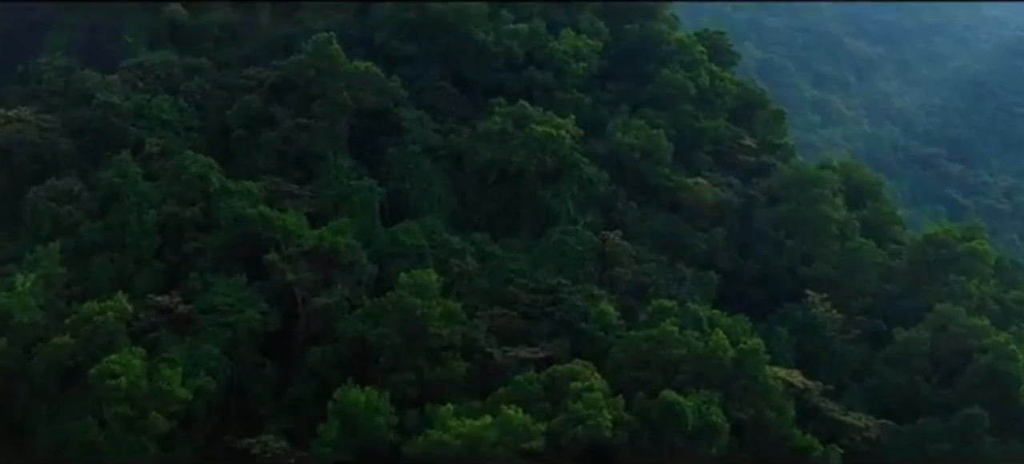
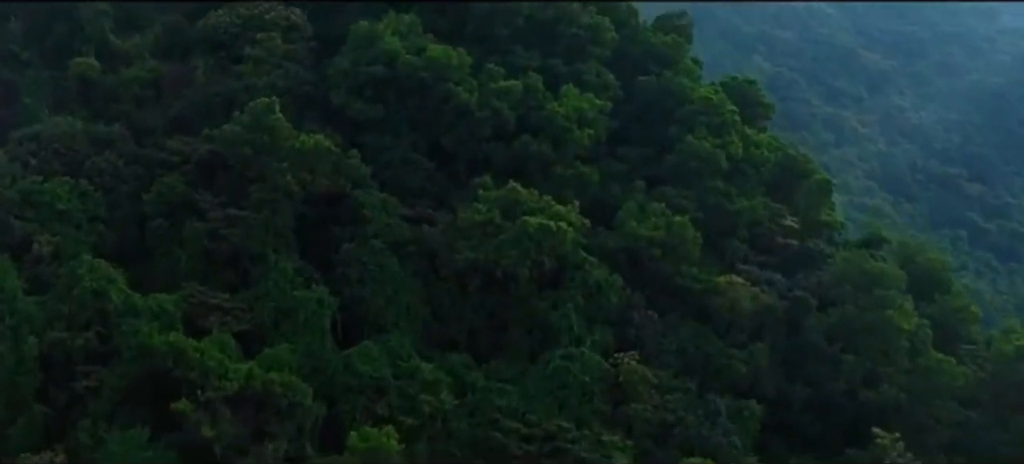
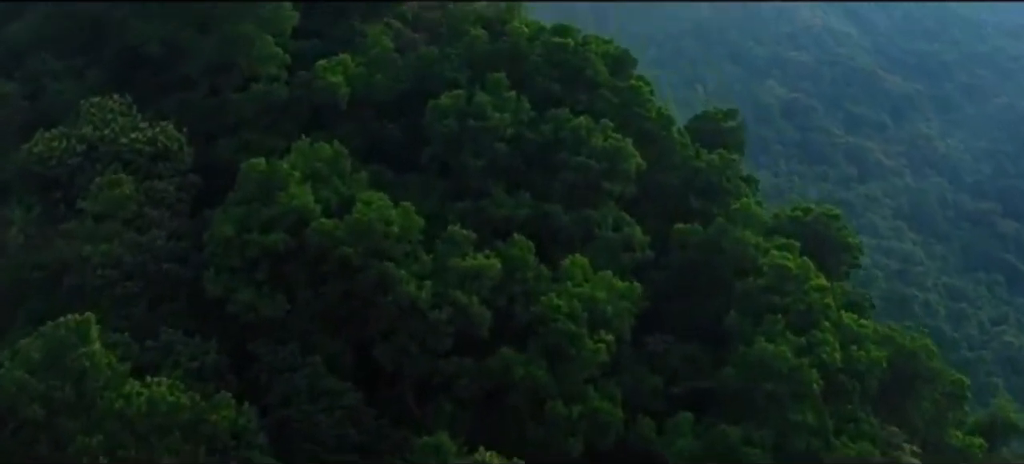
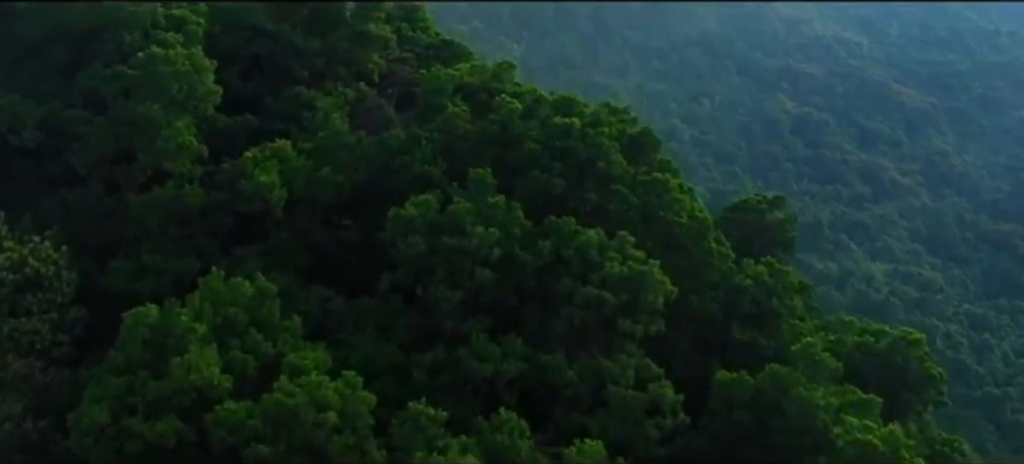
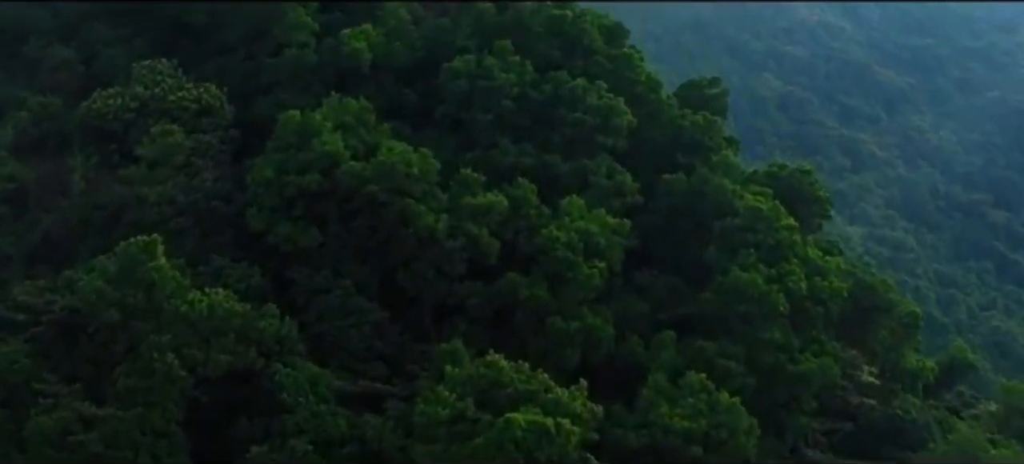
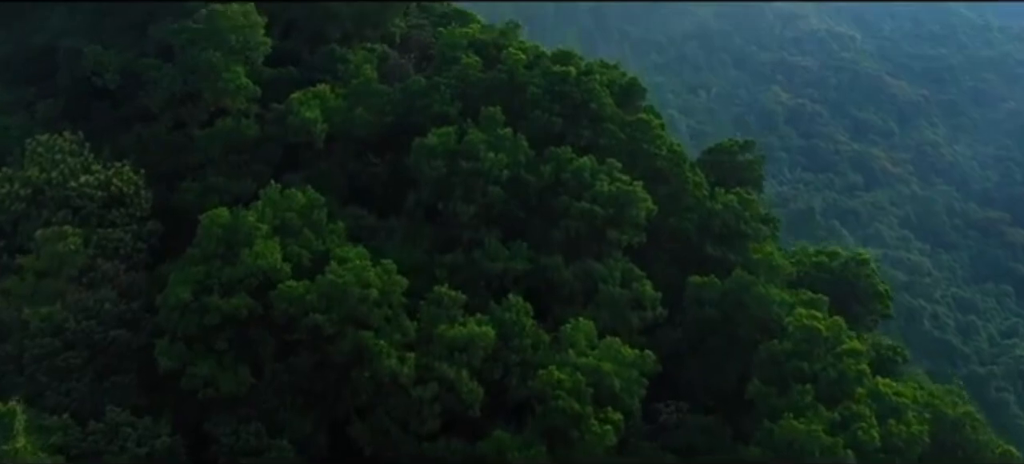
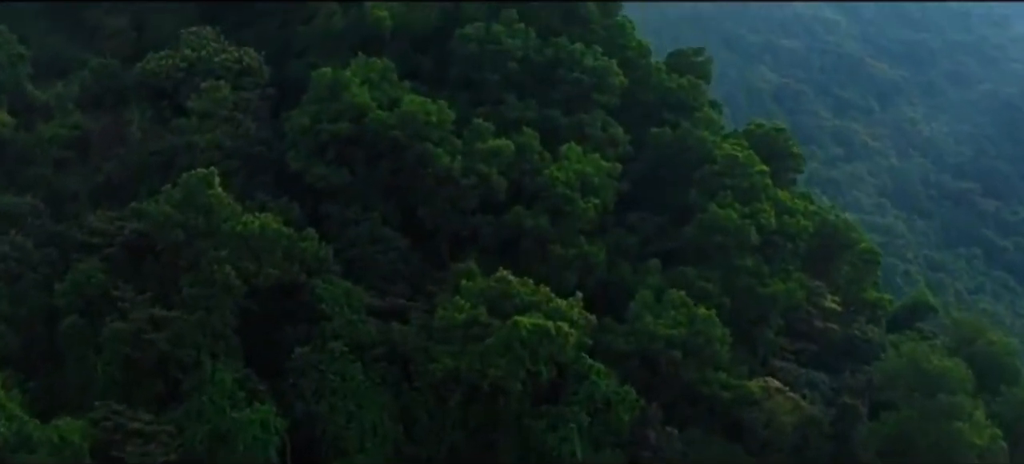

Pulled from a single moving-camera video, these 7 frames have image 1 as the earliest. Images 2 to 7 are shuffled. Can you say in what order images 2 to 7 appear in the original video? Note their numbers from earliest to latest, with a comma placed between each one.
2, 7, 5, 3, 6, 4
